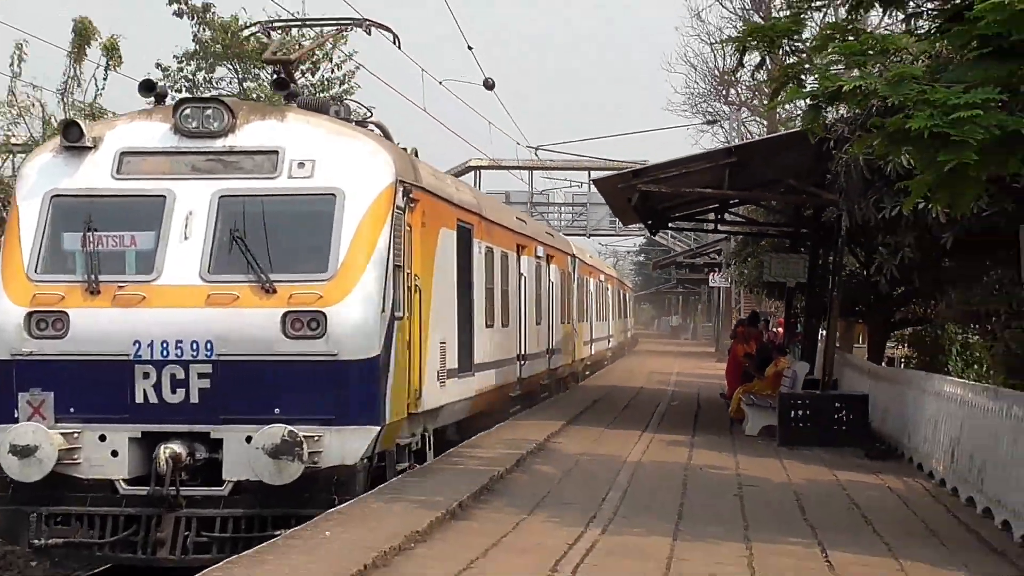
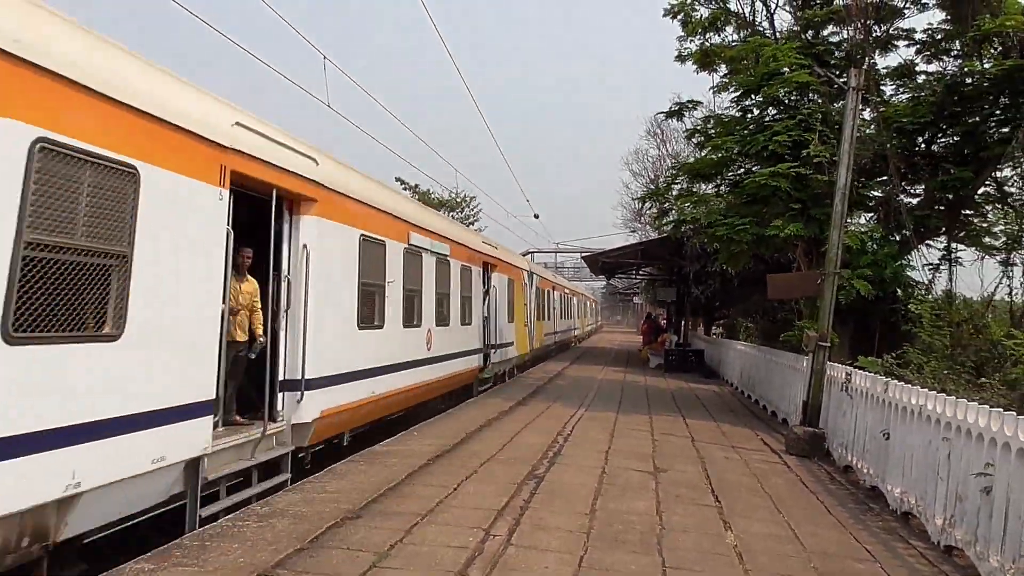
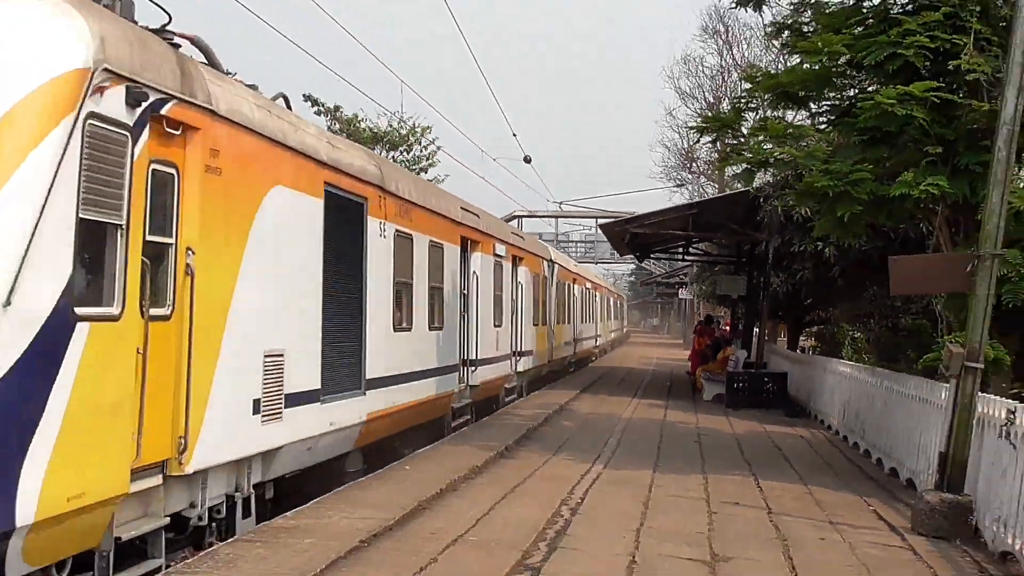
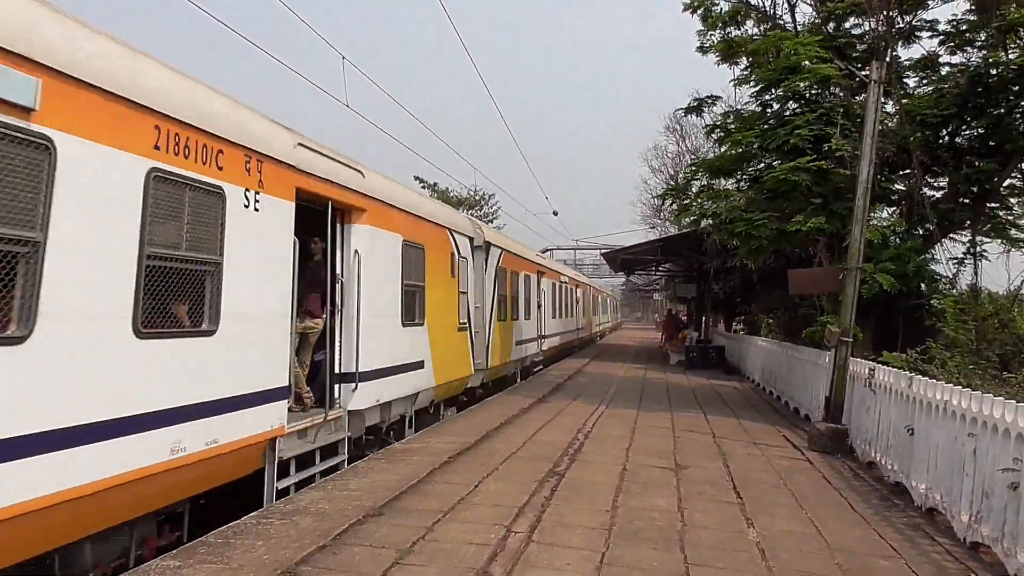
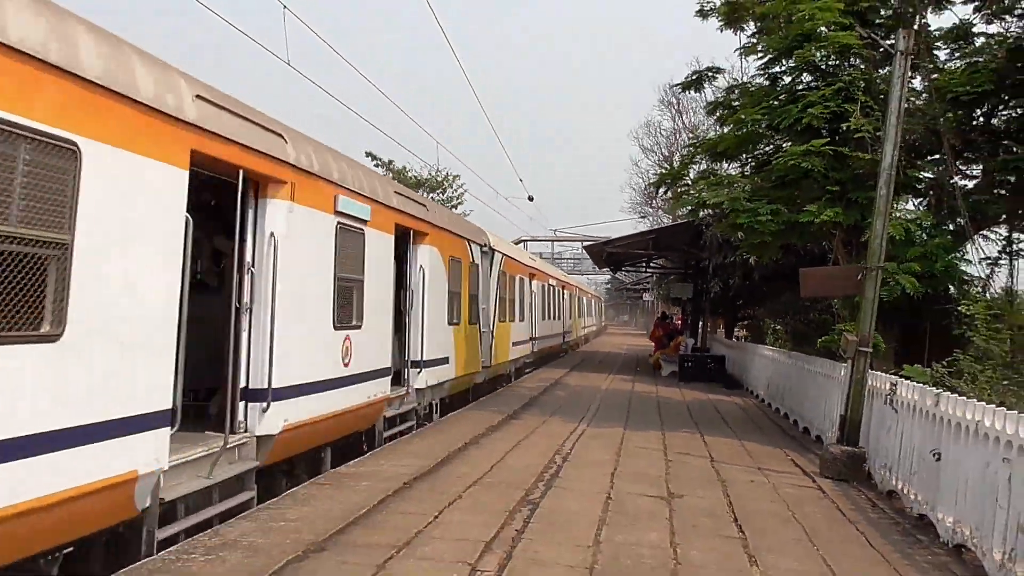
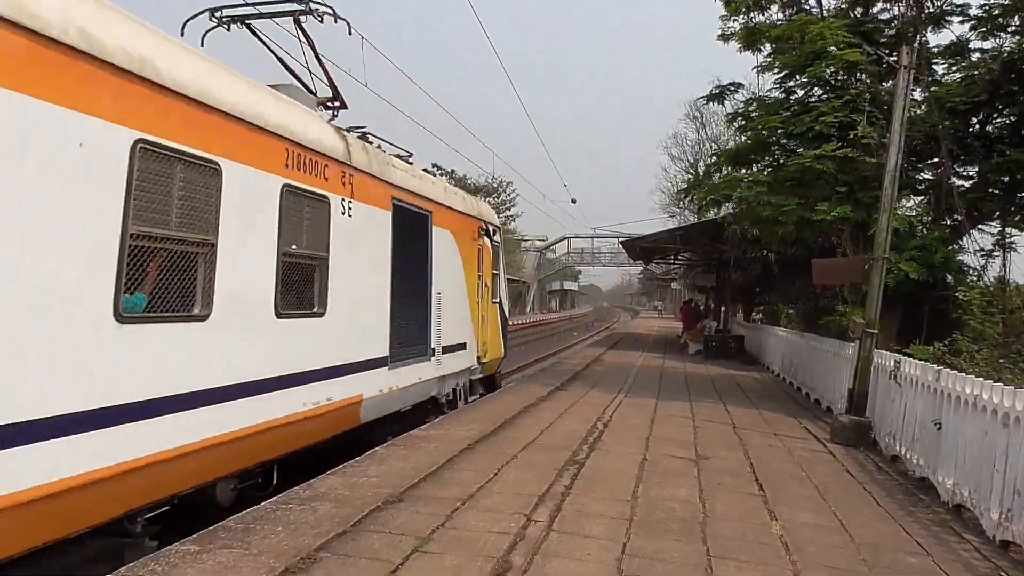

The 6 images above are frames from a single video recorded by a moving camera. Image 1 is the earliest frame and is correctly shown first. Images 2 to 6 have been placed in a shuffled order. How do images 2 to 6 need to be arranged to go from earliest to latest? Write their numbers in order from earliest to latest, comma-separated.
3, 5, 2, 4, 6
